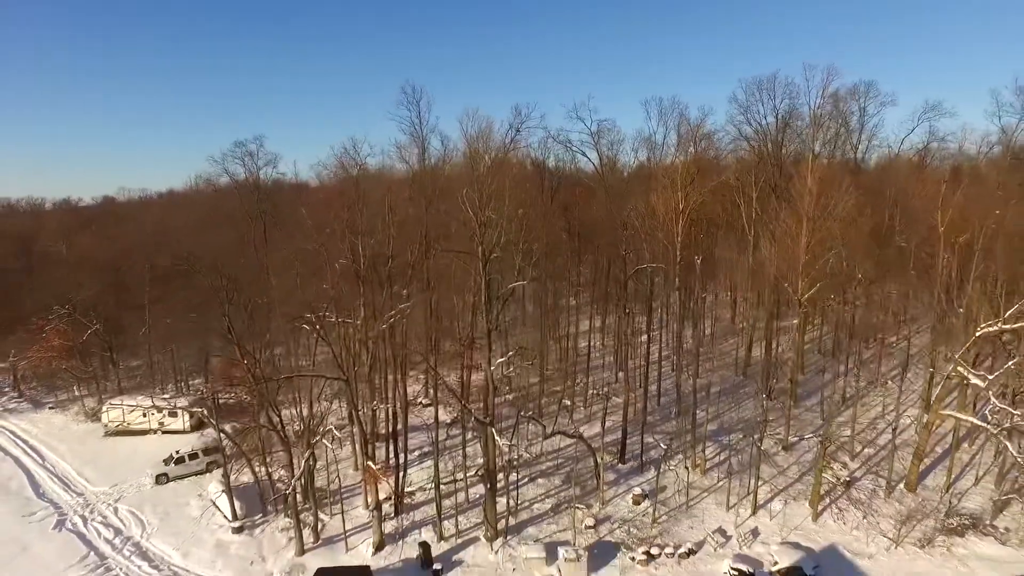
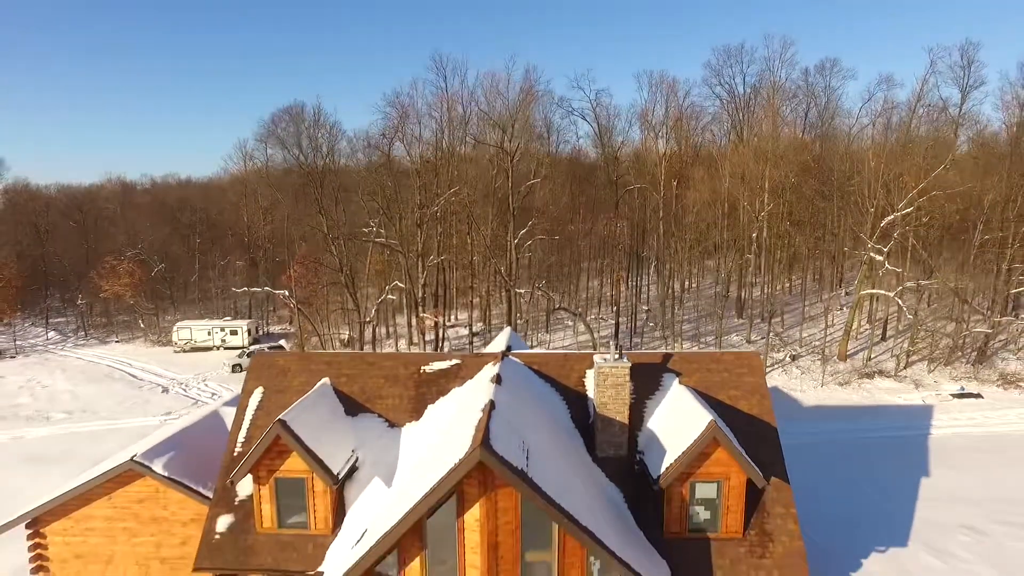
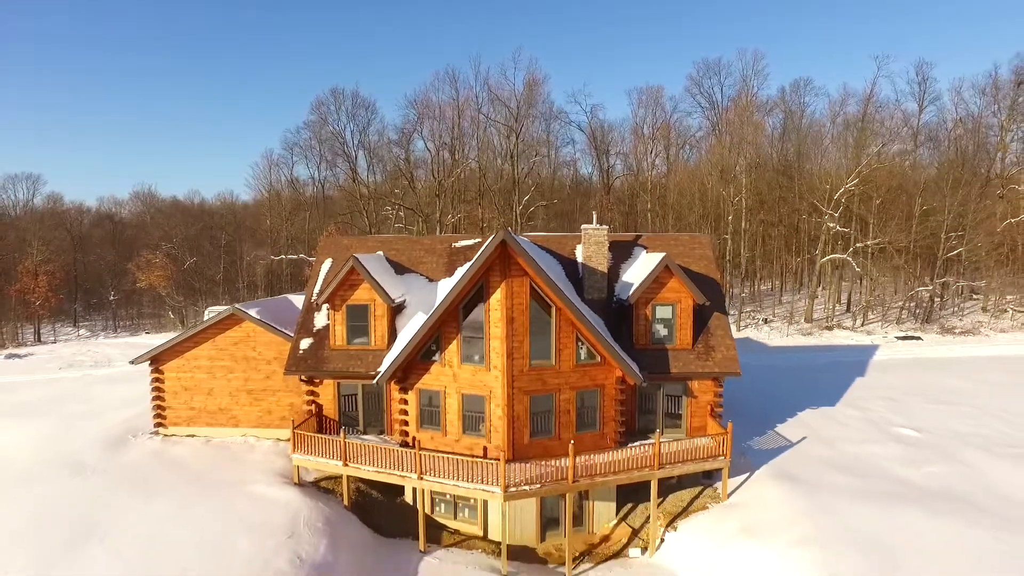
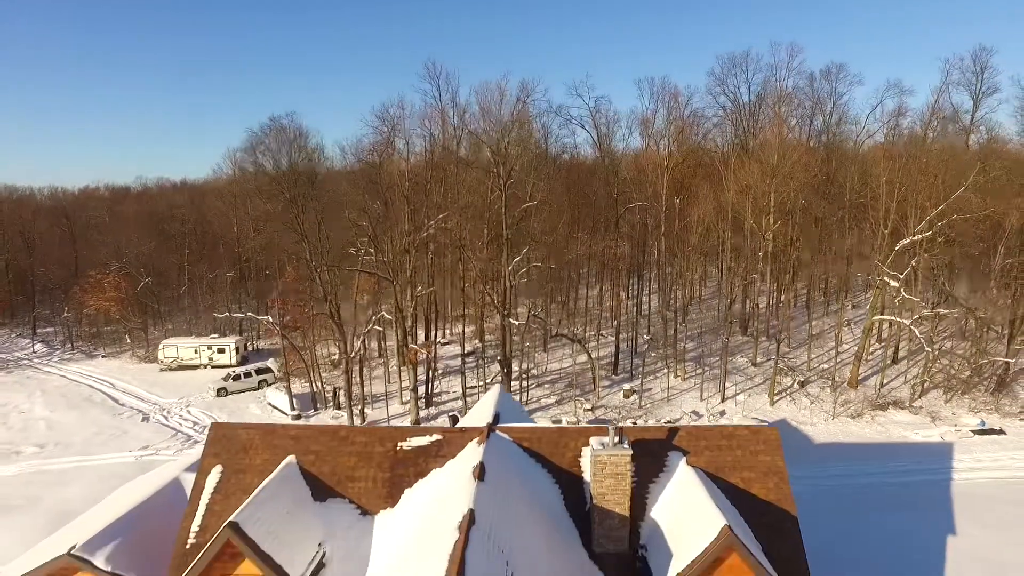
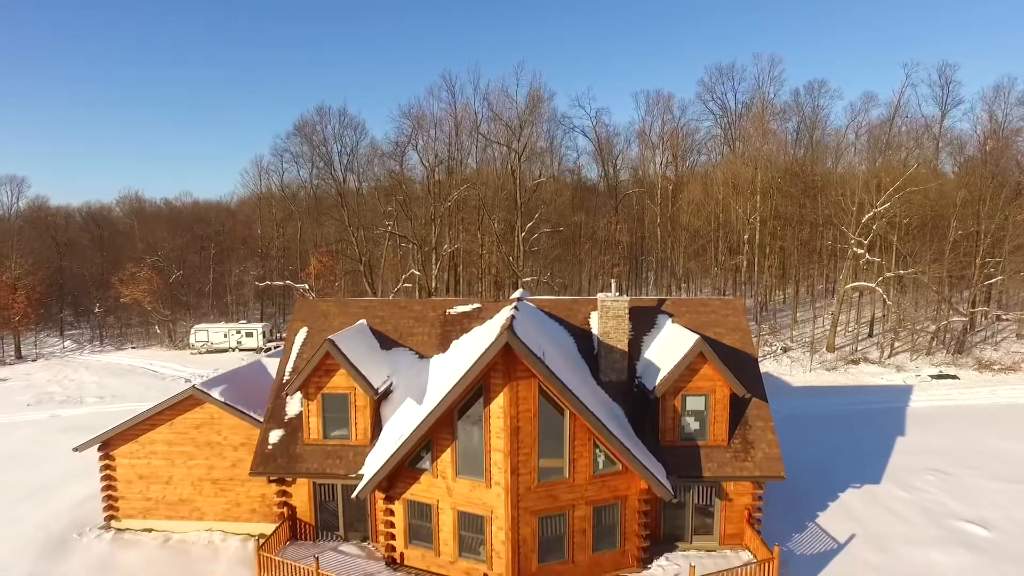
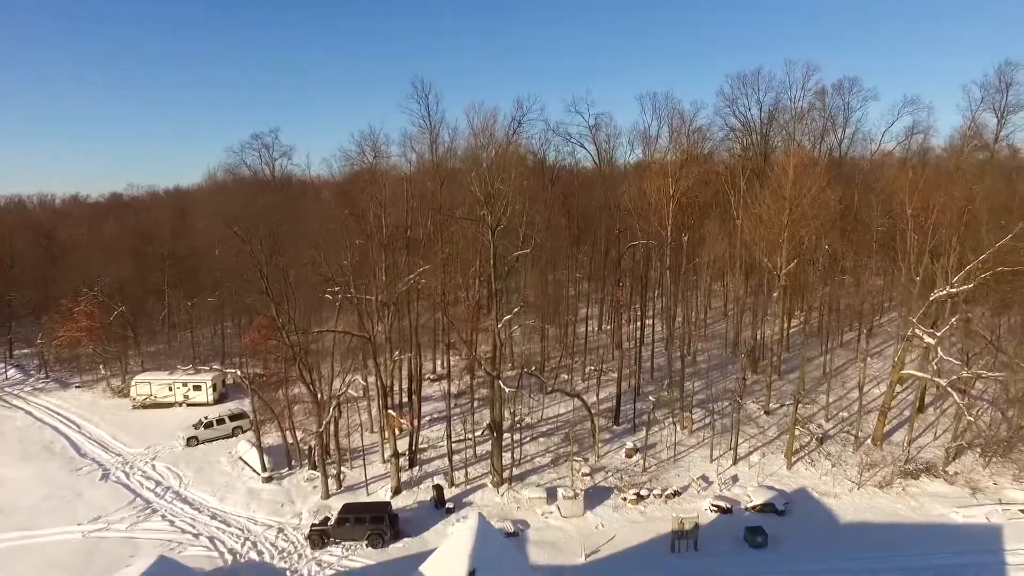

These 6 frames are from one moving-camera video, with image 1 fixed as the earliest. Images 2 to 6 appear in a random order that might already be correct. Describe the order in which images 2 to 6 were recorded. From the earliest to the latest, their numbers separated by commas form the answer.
6, 4, 2, 5, 3
